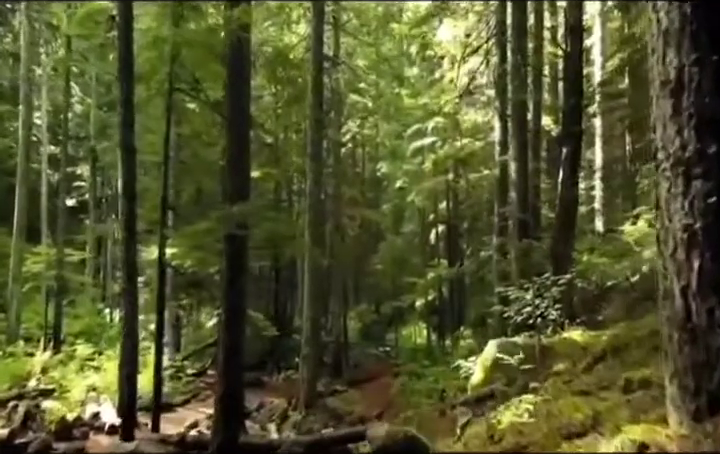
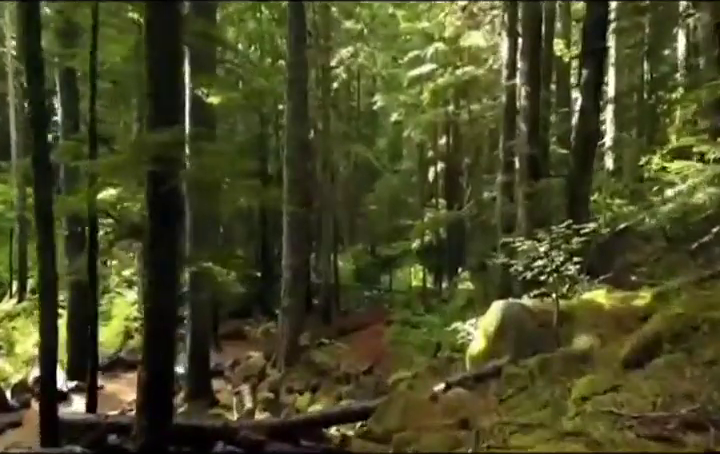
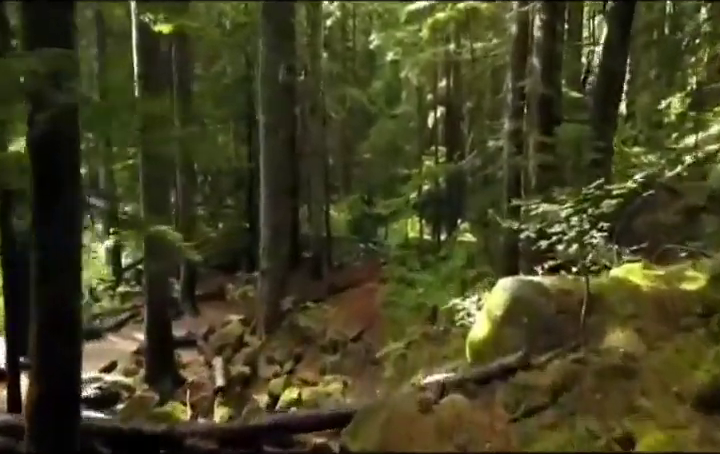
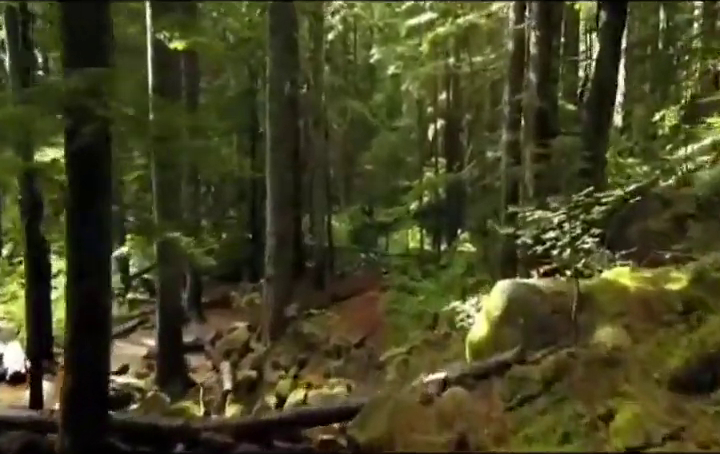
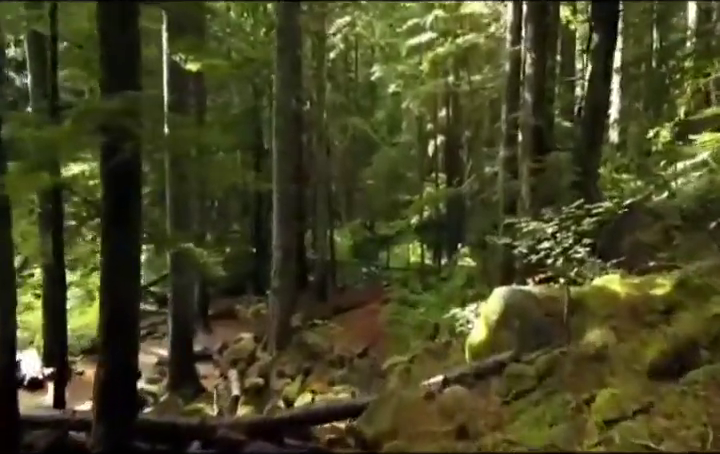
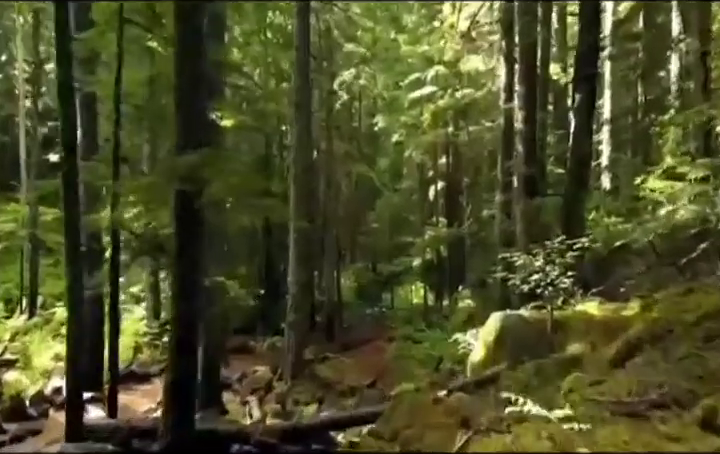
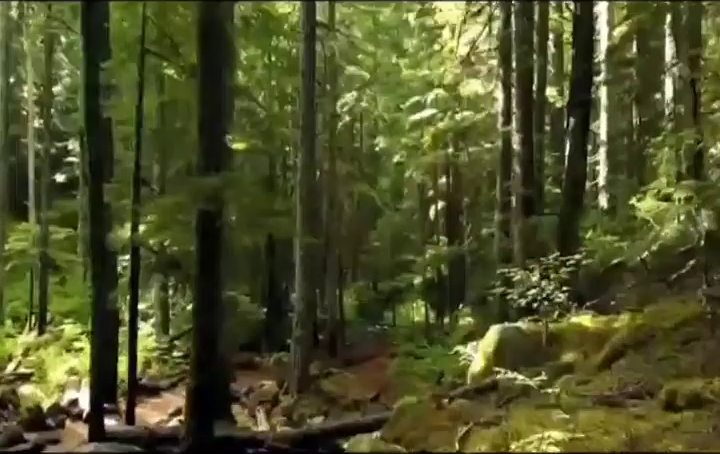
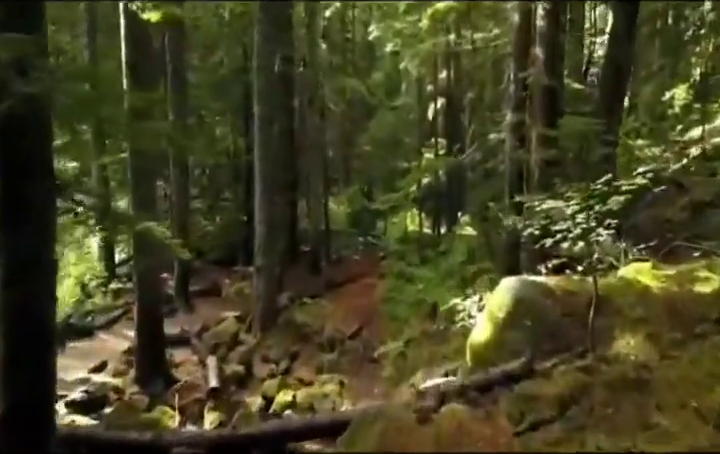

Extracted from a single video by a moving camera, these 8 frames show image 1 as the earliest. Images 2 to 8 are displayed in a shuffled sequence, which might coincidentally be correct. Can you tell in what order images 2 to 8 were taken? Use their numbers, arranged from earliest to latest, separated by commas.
7, 6, 2, 5, 4, 3, 8
